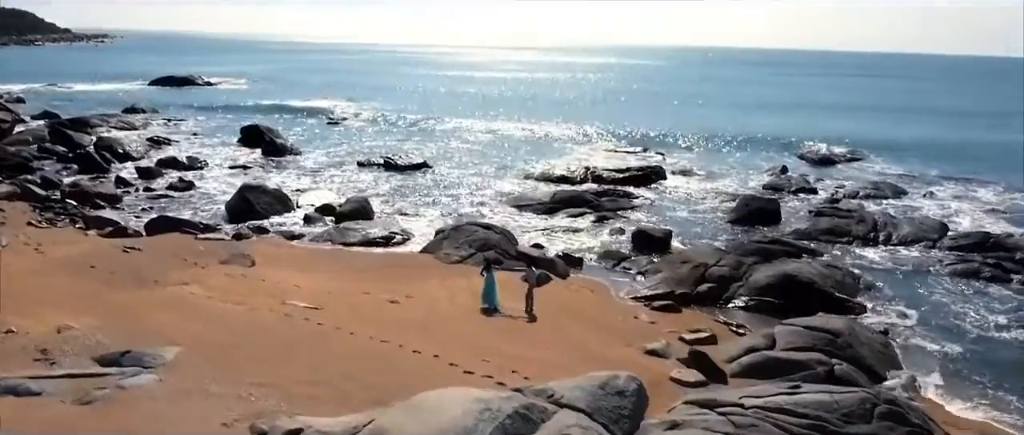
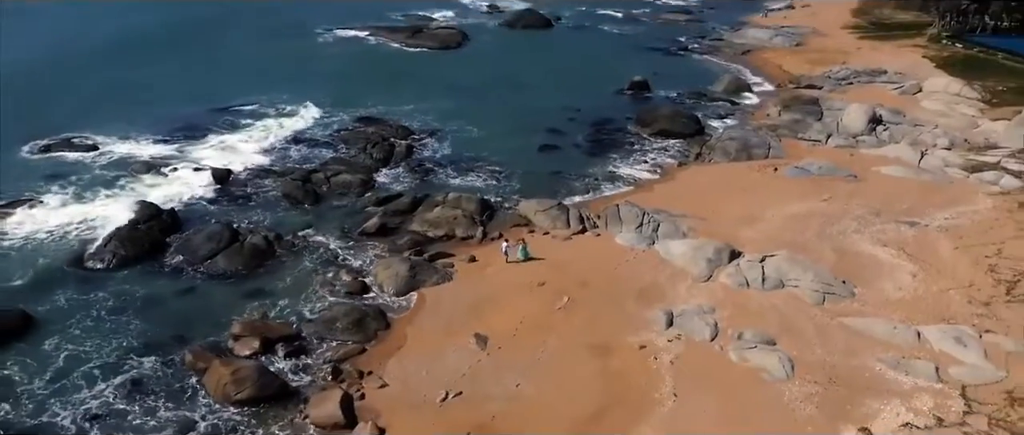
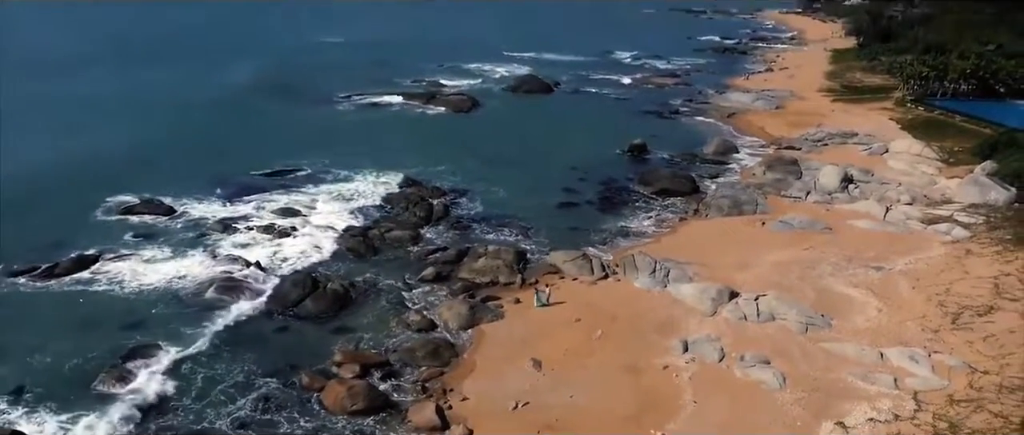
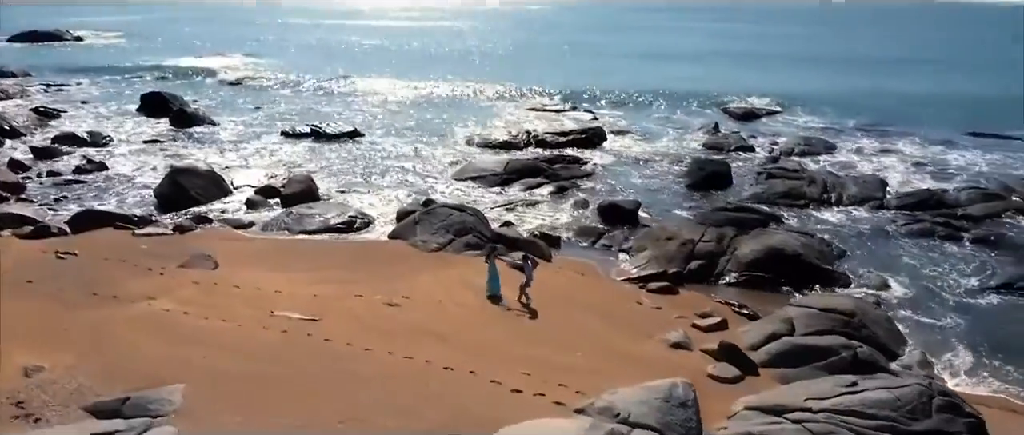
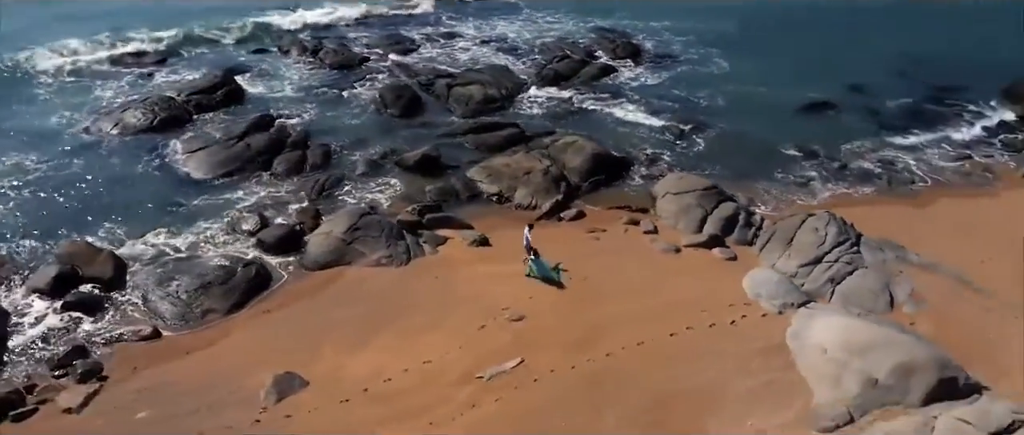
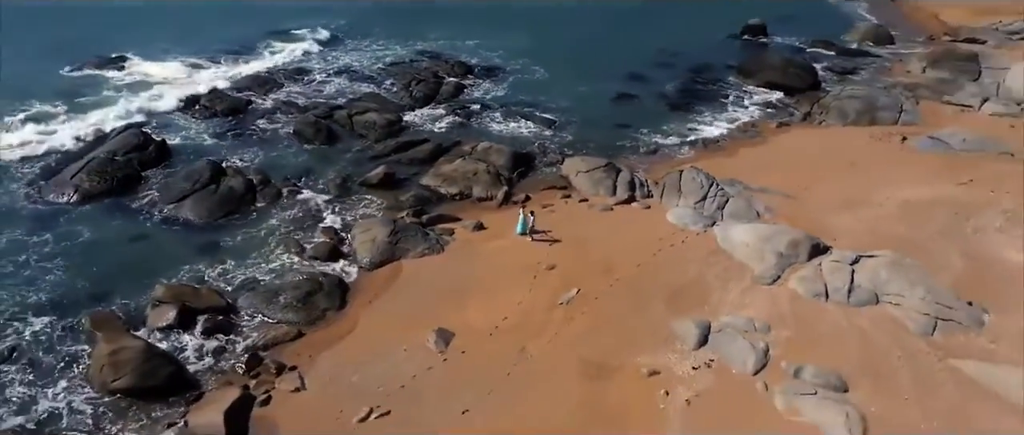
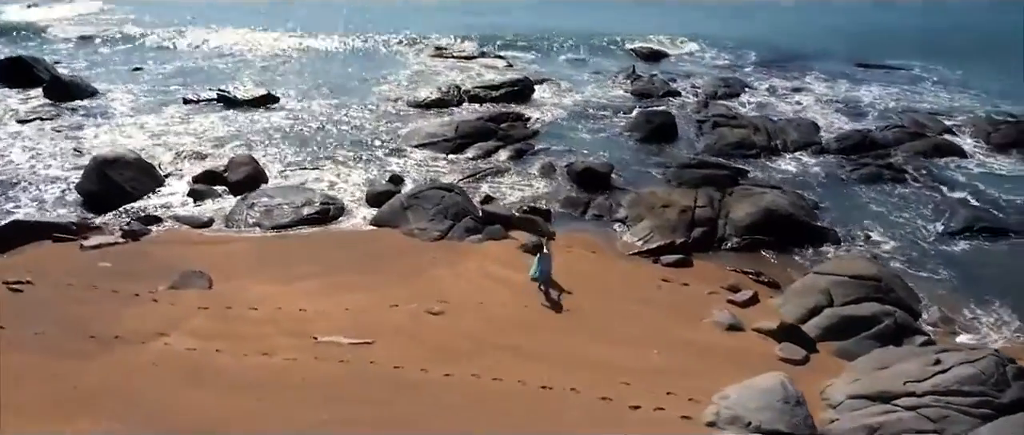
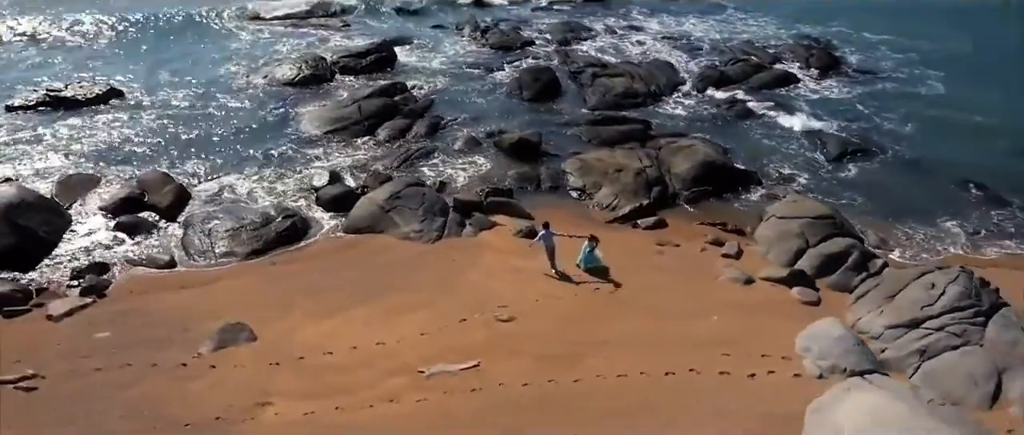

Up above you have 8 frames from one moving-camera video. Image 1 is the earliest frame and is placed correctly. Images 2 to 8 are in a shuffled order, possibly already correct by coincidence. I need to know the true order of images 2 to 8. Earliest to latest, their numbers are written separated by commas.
4, 7, 8, 5, 6, 2, 3
